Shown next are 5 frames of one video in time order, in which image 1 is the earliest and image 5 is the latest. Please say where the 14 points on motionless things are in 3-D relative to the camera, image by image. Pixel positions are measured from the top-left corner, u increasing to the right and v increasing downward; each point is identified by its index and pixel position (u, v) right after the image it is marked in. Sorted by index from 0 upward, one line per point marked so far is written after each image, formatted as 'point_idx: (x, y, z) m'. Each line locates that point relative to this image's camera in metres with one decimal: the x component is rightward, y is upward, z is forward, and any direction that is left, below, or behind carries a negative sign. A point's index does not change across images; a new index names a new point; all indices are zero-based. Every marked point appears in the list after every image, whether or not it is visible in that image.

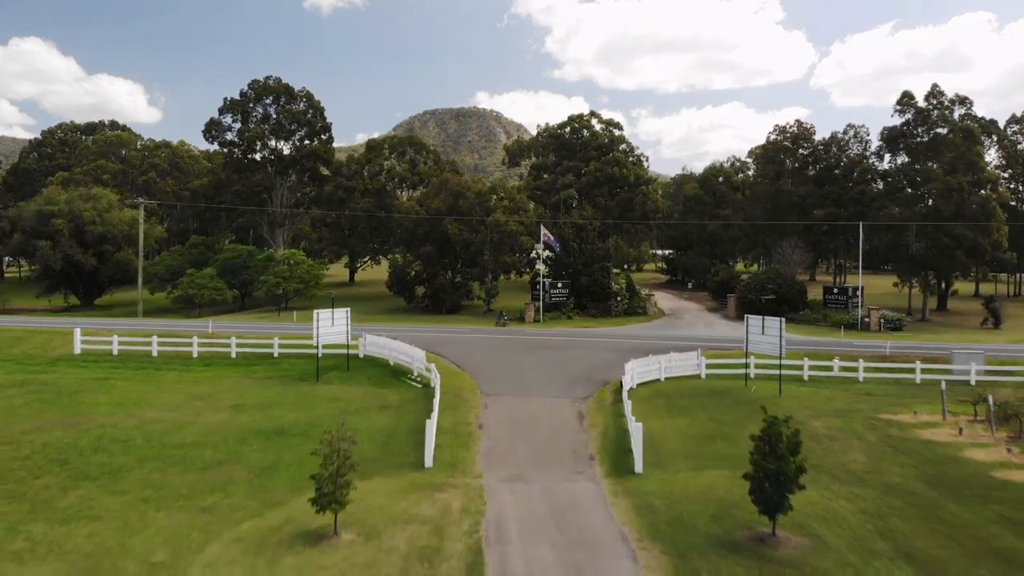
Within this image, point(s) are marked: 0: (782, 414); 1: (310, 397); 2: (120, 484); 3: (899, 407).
0: (+6.8, -3.2, +17.4) m
1: (-5.6, -3.0, +18.9) m
2: (-7.2, -3.6, +12.8) m
3: (+10.1, -3.1, +18.1) m
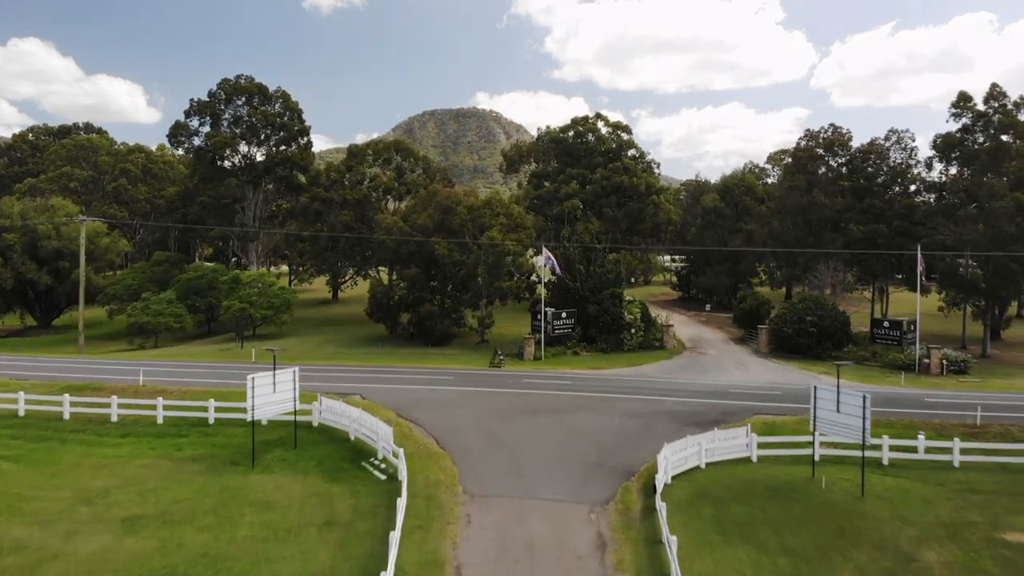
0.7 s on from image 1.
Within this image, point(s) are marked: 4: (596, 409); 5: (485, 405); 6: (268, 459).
0: (+6.6, -4.5, +12.6) m
1: (-5.7, -4.3, +14.2) m
2: (-7.3, -4.9, +8.0) m
3: (+10.0, -4.4, +13.3) m
4: (+2.4, -3.4, +19.3) m
5: (-0.7, -3.4, +19.7) m
6: (-5.8, -4.1, +16.4) m
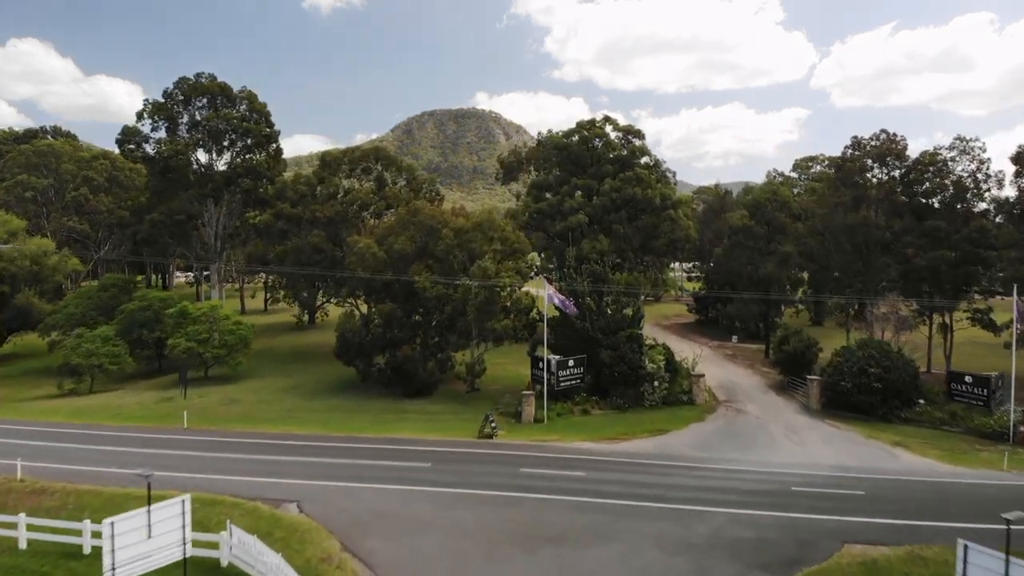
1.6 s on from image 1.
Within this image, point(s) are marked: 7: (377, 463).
0: (+6.5, -6.0, +7.3) m
1: (-5.8, -5.9, +8.8) m
2: (-7.5, -6.5, +2.6) m
3: (+9.8, -5.9, +7.9) m
4: (+2.2, -5.0, +13.9) m
5: (-0.9, -4.9, +14.3) m
6: (-5.9, -5.6, +11.0) m
7: (-3.5, -4.6, +18.0) m
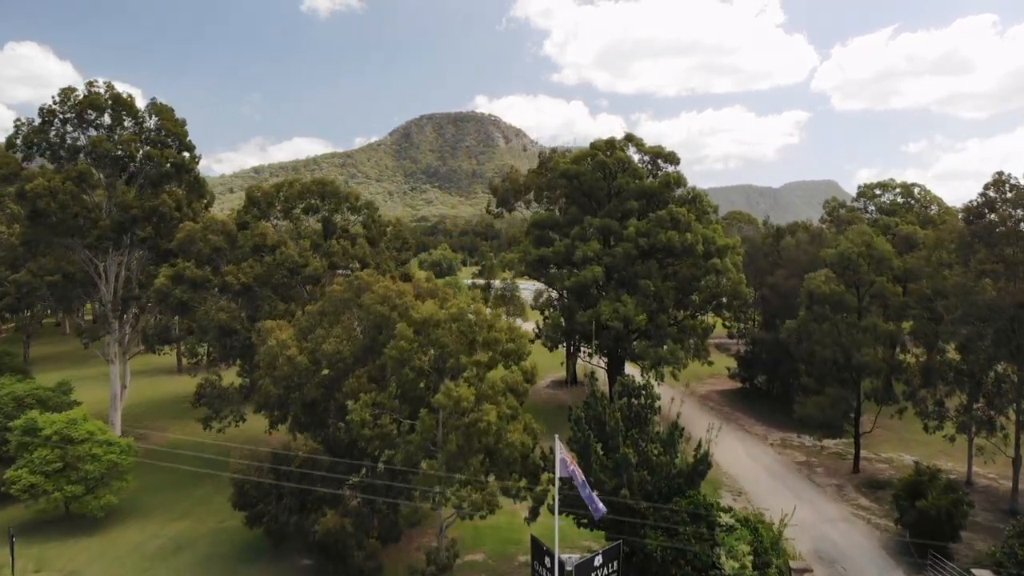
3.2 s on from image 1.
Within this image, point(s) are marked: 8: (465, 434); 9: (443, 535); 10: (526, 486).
0: (+6.2, -9.2, -2.4) m
1: (-6.1, -9.0, -0.8) m
2: (-7.7, -9.6, -7.0) m
3: (+9.6, -9.1, -1.7) m
4: (+2.0, -8.1, +4.2) m
5: (-1.1, -8.1, +4.7) m
6: (-6.2, -8.8, +1.4) m
7: (-3.8, -7.8, +8.4) m
8: (-1.2, -3.2, +16.4) m
9: (-1.7, -5.9, +17.5) m
10: (+0.4, -4.9, +17.1) m
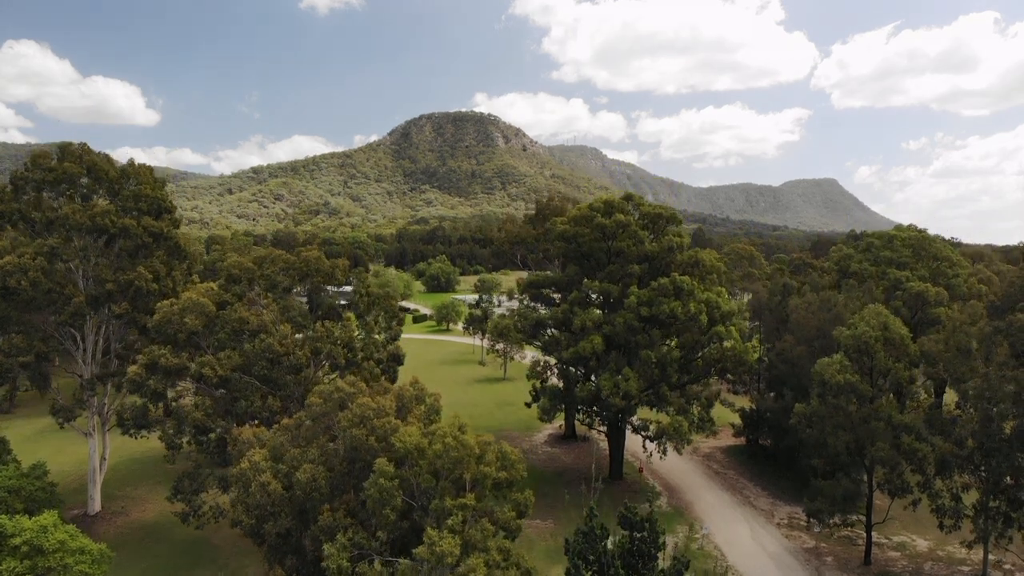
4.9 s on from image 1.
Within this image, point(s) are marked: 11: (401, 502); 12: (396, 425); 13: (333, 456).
0: (+6.1, -12.2, -3.6) m
1: (-6.3, -12.1, -2.1) m
2: (-7.9, -12.7, -8.2) m
3: (+9.4, -12.1, -2.9) m
4: (+1.8, -11.2, +3.0) m
5: (-1.4, -11.2, +3.5) m
6: (-6.4, -11.8, +0.2) m
7: (-4.0, -10.8, +7.2) m
8: (-1.4, -6.2, +15.2) m
9: (-1.9, -8.9, +16.3) m
10: (+0.1, -7.9, +15.9) m
11: (-2.5, -4.9, +16.4) m
12: (-2.9, -3.2, +17.6) m
13: (-4.5, -4.1, +17.7) m
